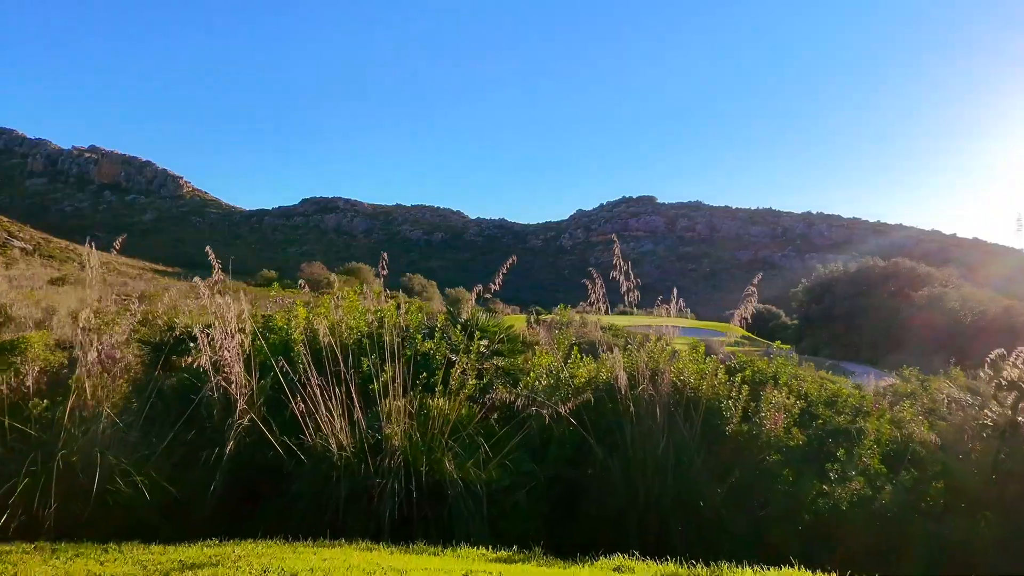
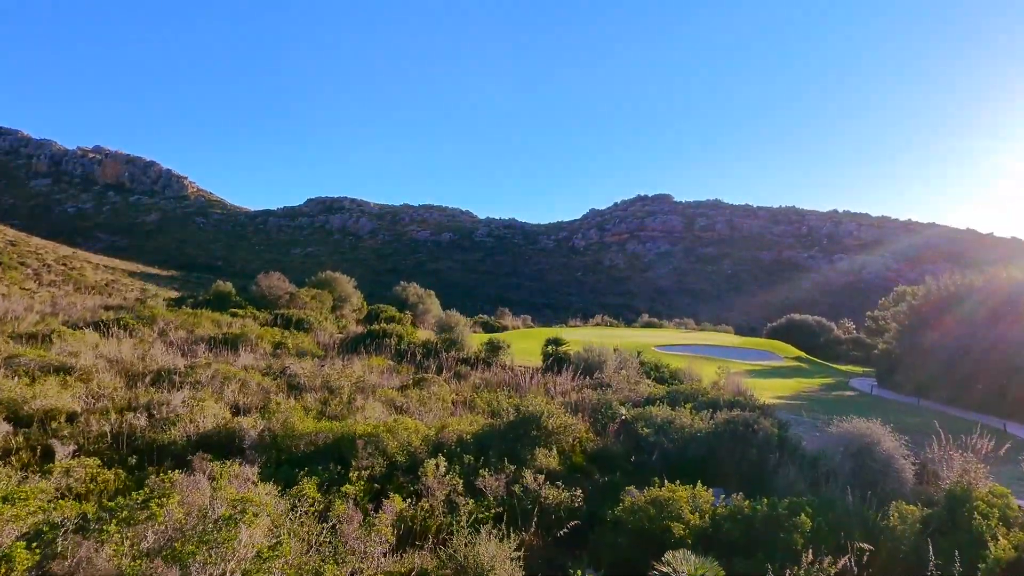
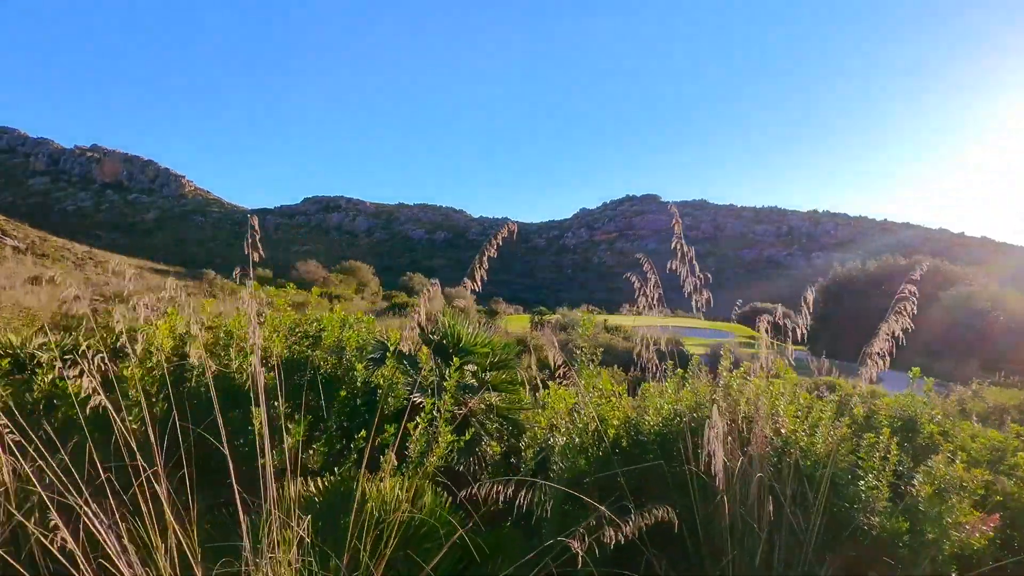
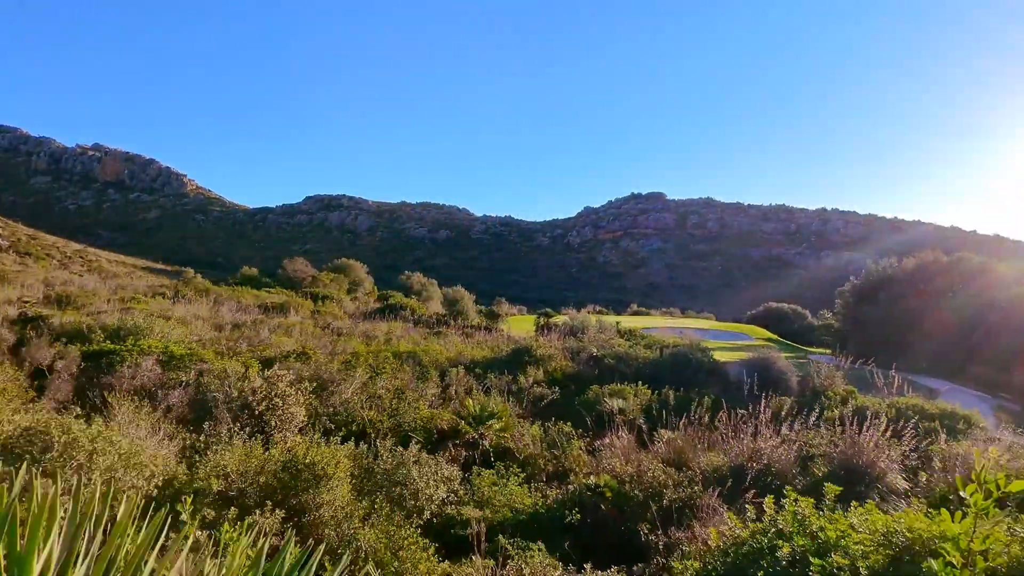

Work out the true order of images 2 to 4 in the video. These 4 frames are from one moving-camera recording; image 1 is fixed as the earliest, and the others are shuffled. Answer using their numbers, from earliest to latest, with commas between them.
3, 4, 2
